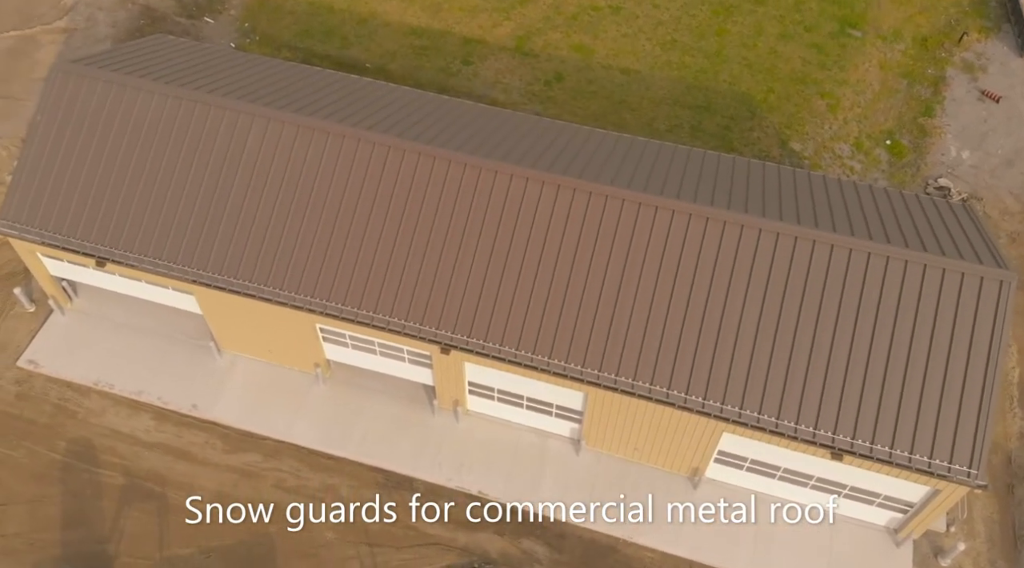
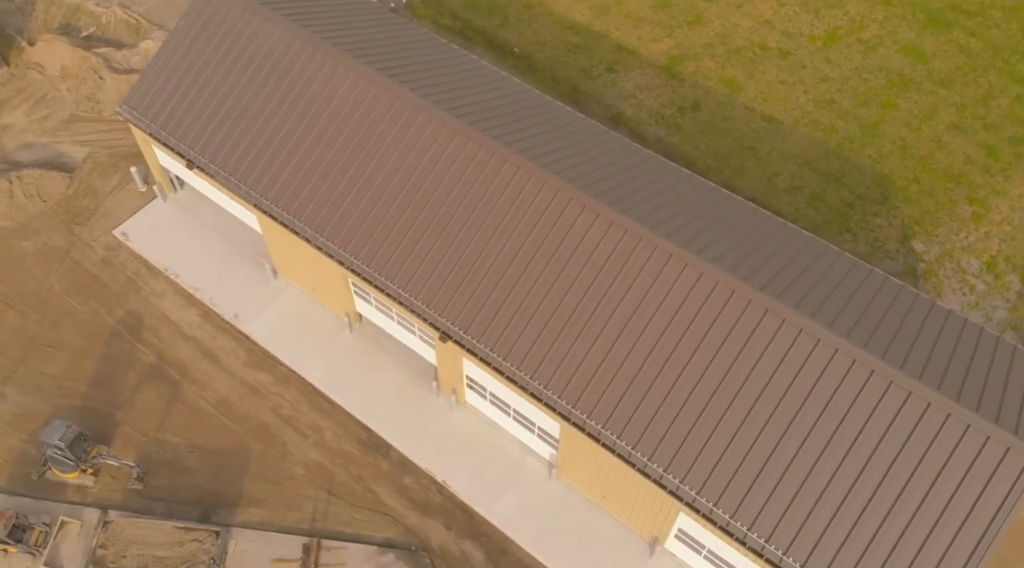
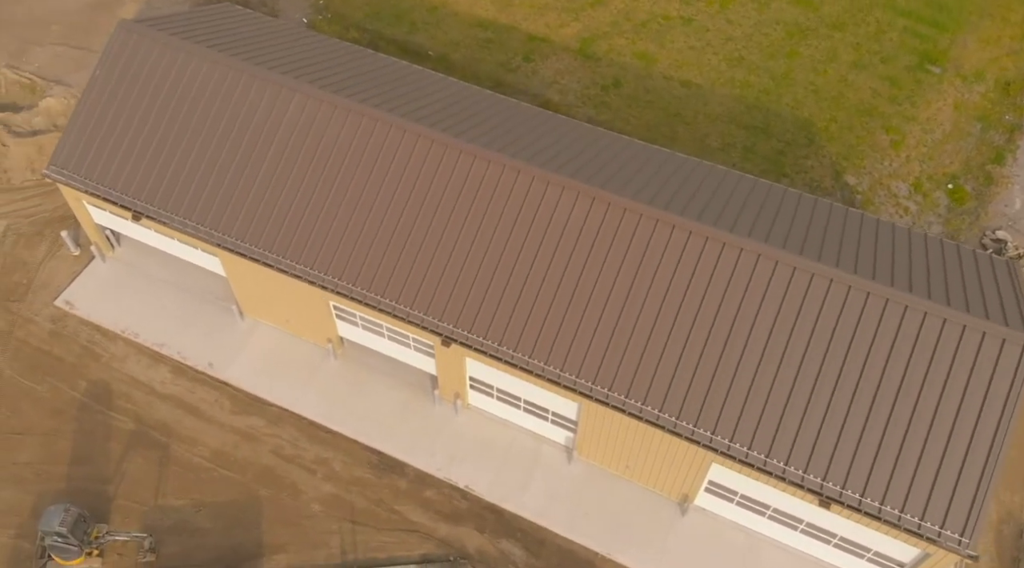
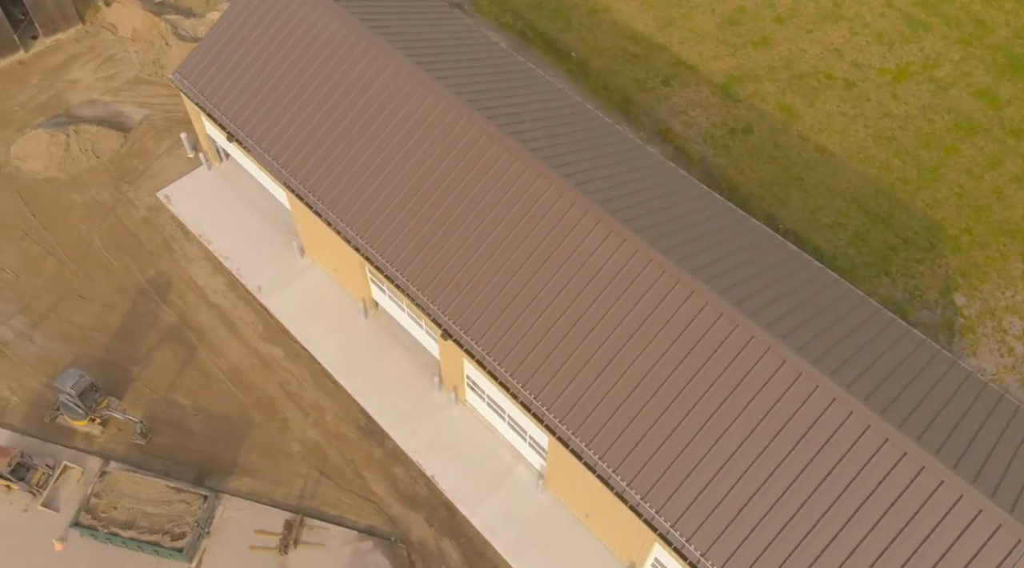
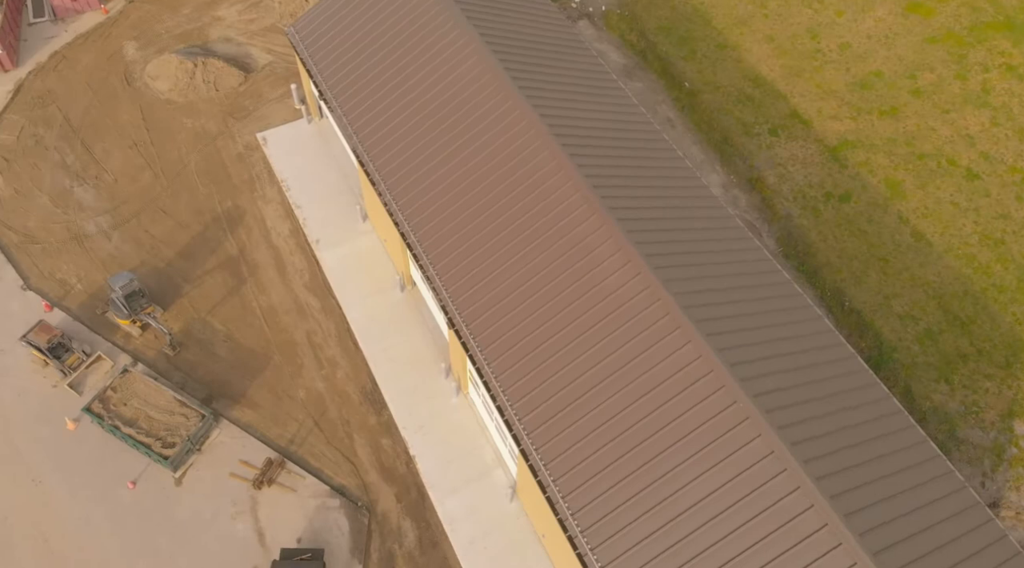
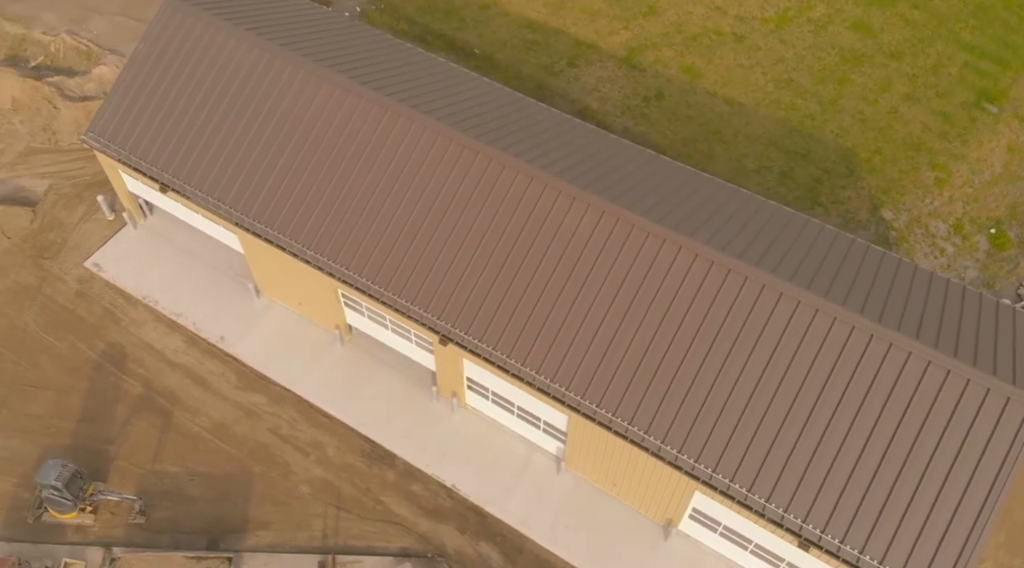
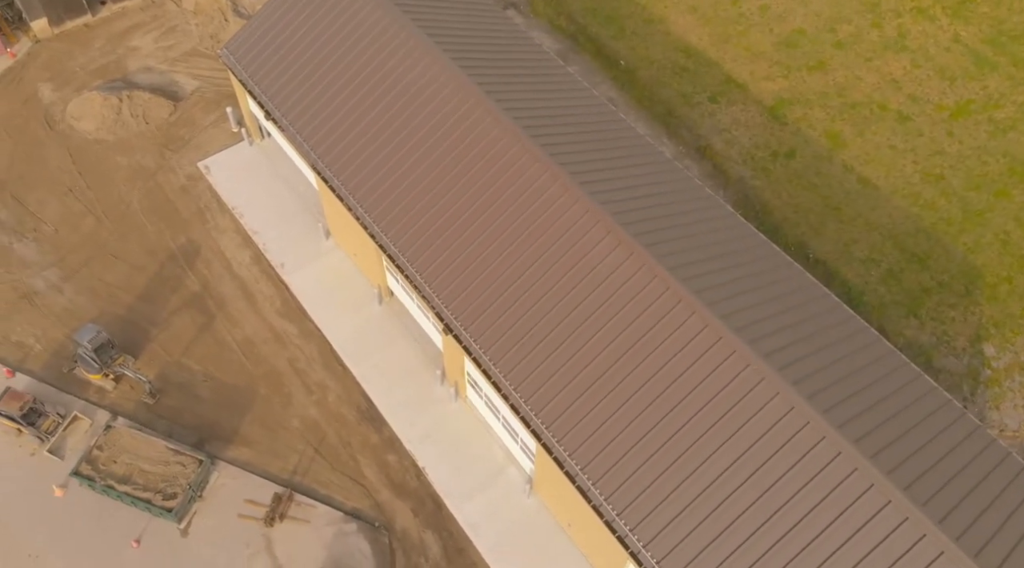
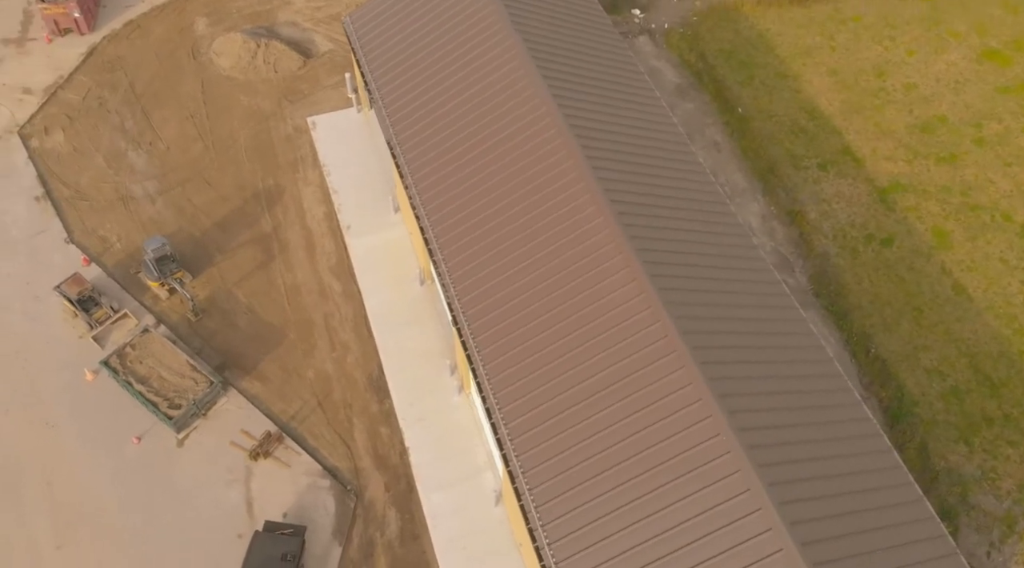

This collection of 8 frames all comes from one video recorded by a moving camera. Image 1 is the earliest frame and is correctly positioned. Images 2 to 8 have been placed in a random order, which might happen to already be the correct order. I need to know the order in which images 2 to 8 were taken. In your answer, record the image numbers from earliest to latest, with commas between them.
3, 6, 2, 4, 7, 5, 8
